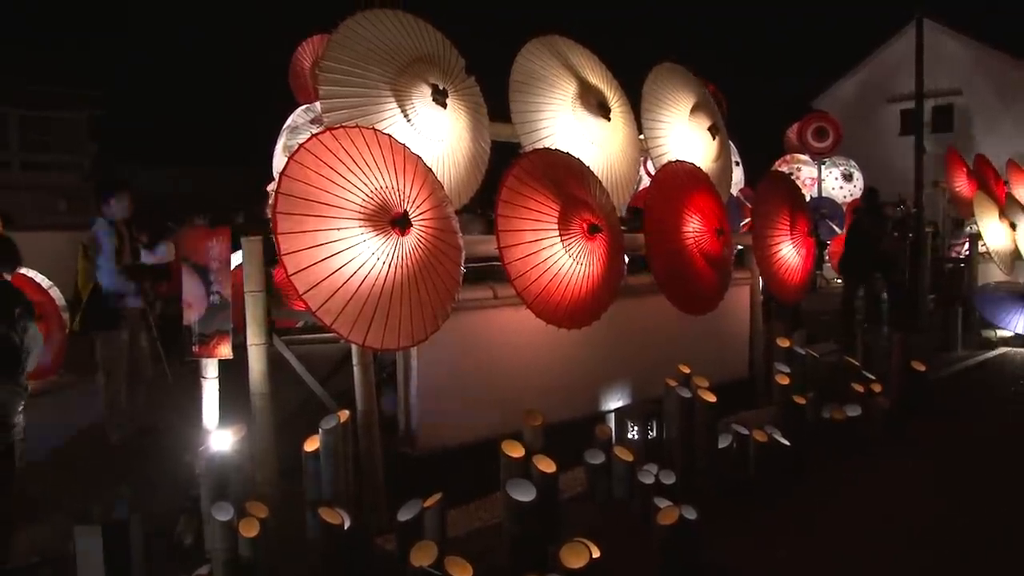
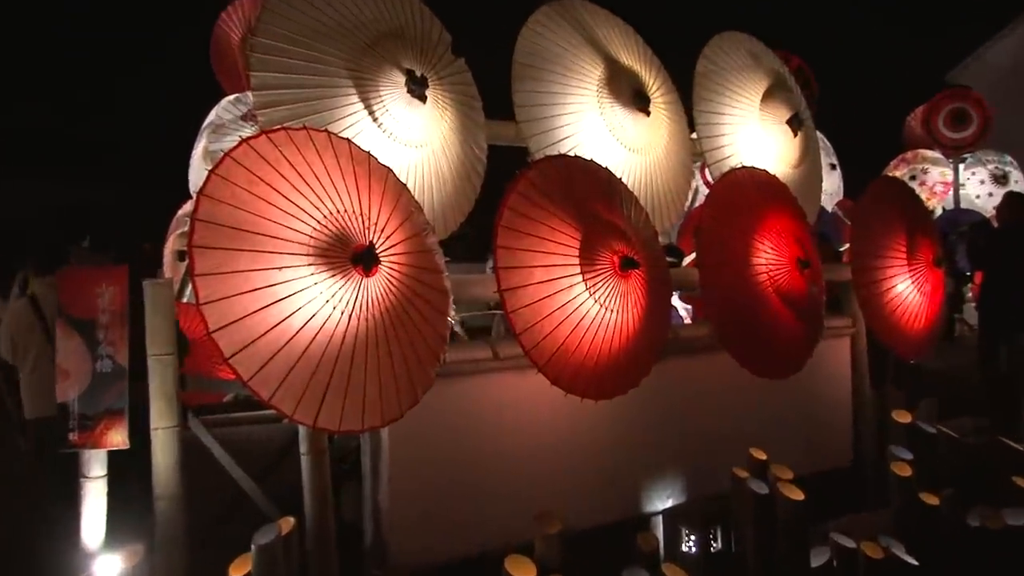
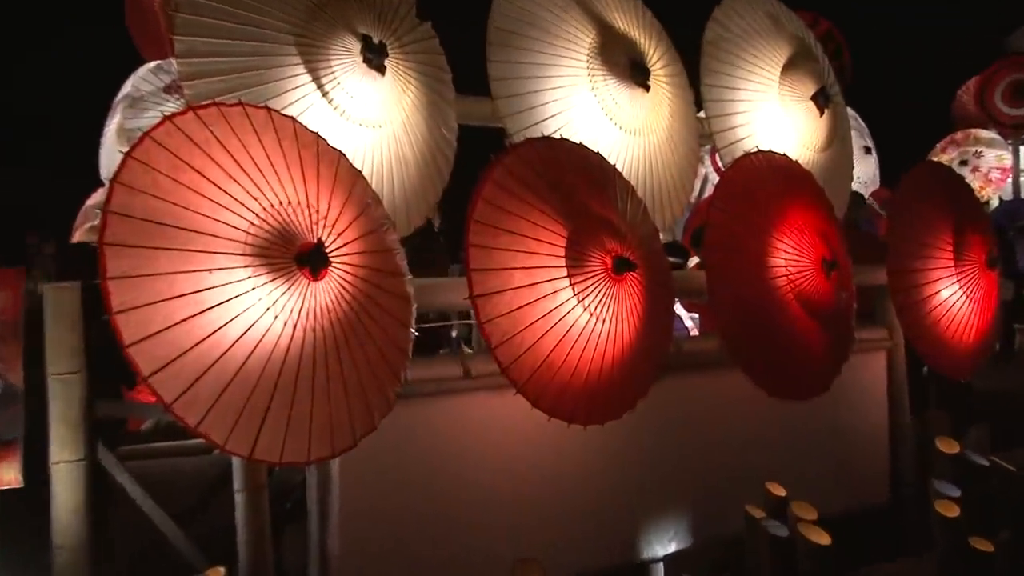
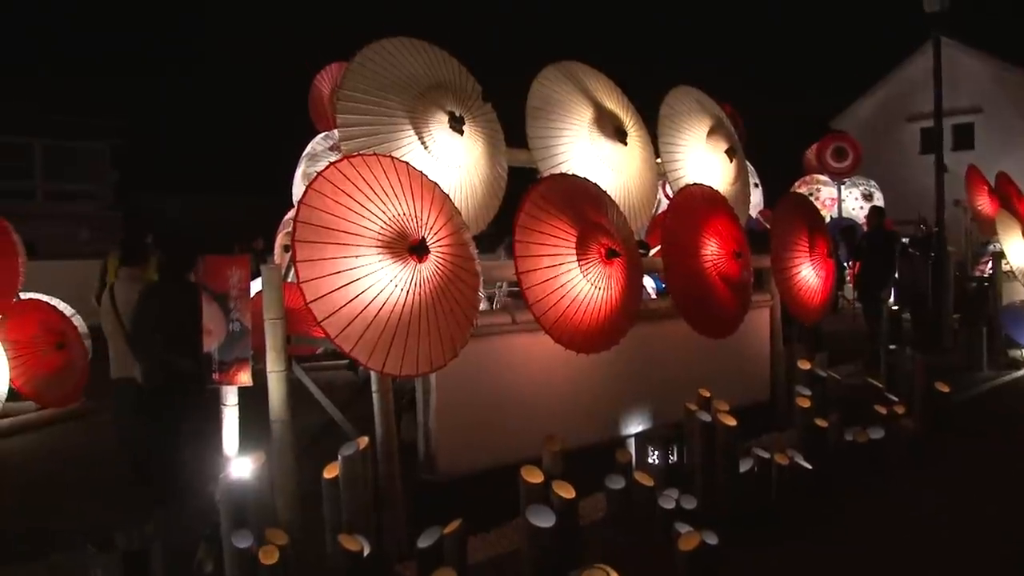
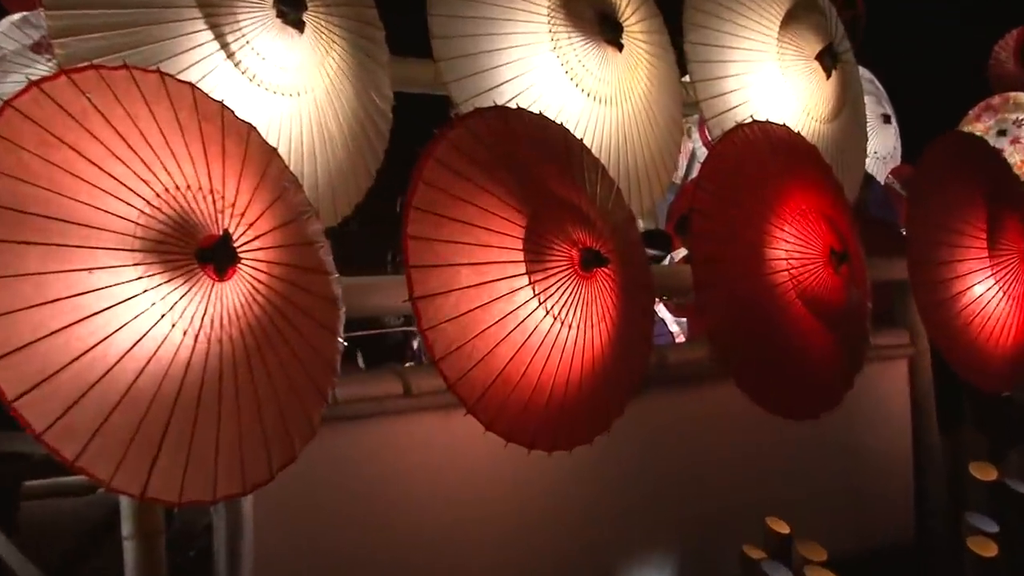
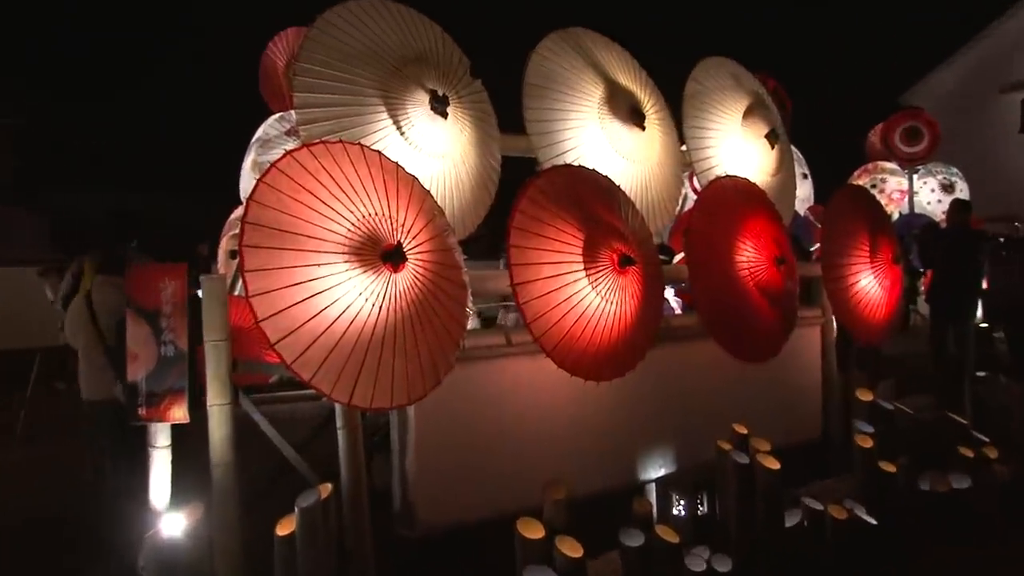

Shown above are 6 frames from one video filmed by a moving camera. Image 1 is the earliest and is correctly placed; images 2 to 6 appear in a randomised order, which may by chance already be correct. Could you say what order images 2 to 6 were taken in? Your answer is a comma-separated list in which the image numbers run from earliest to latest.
4, 6, 2, 3, 5
